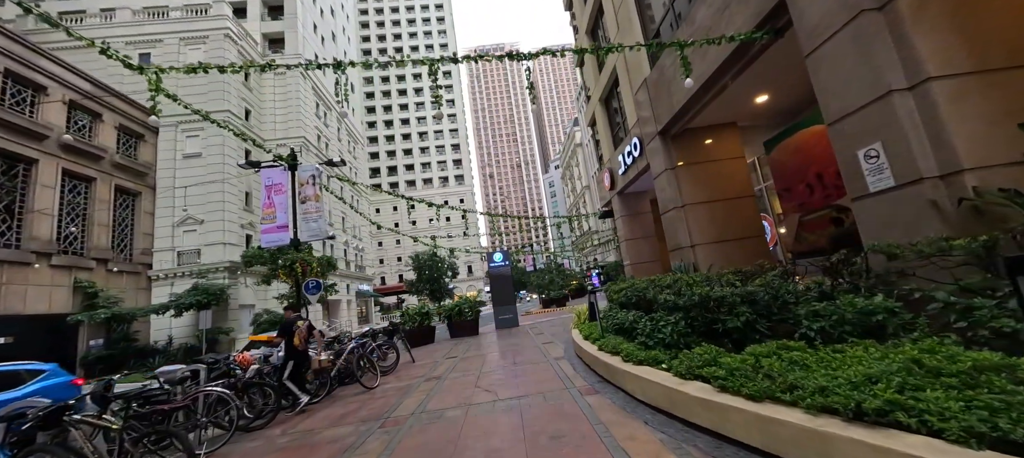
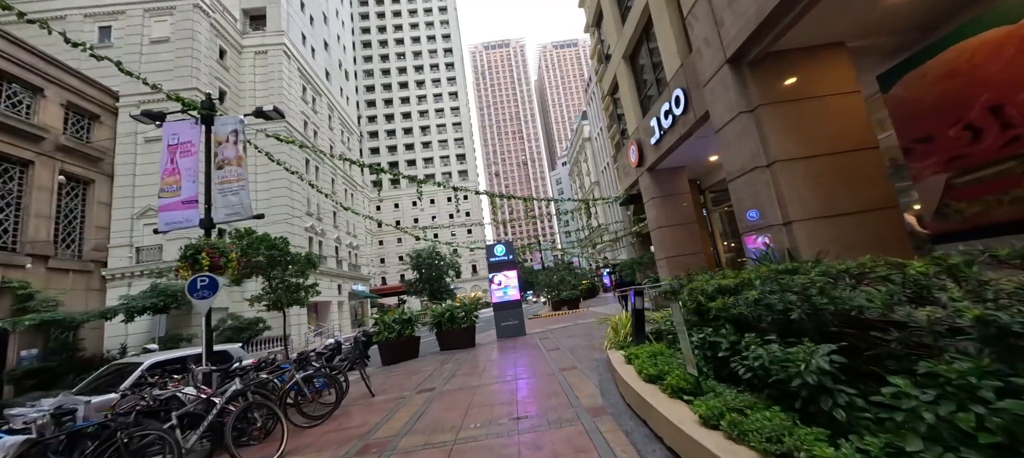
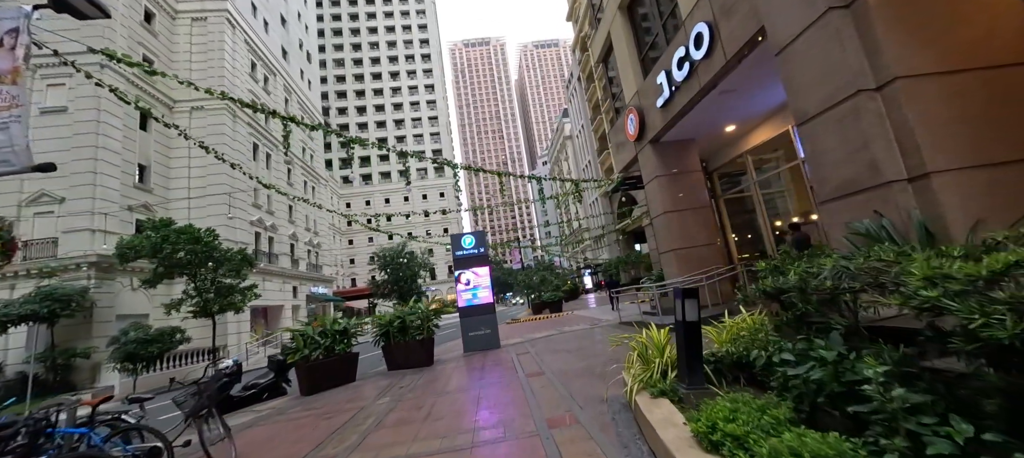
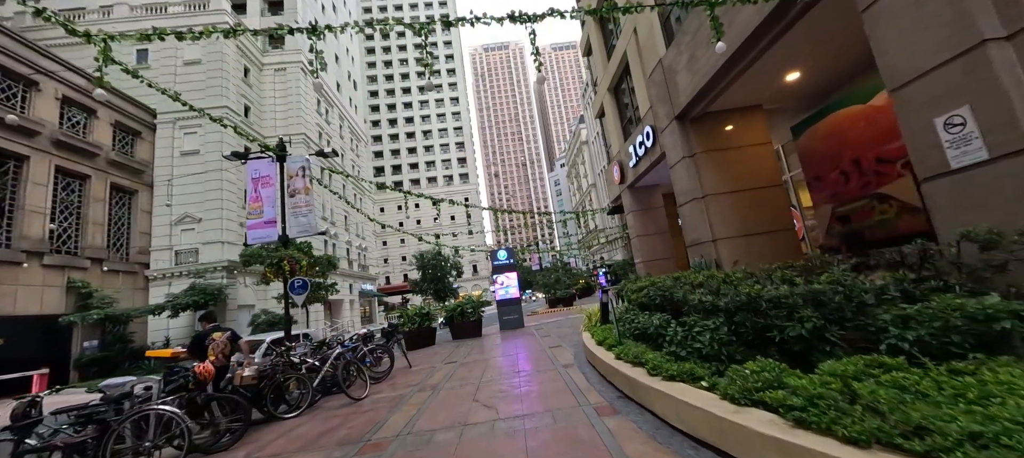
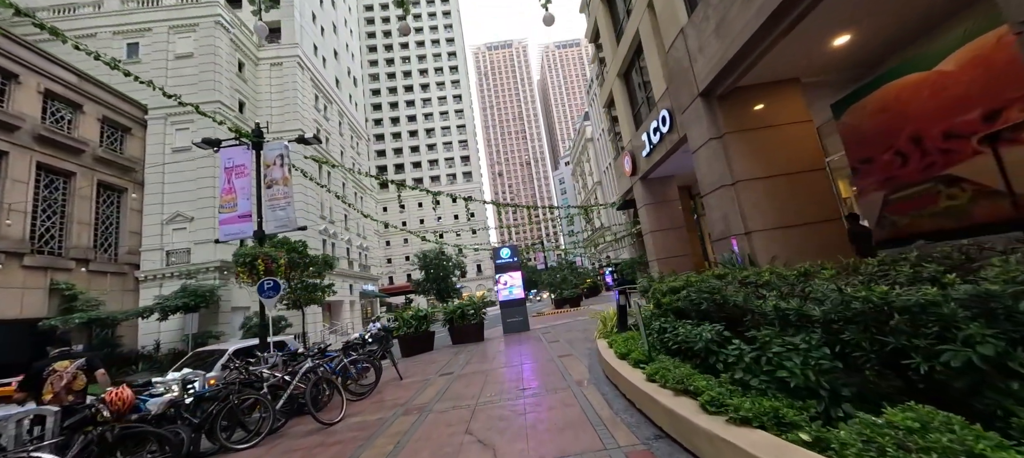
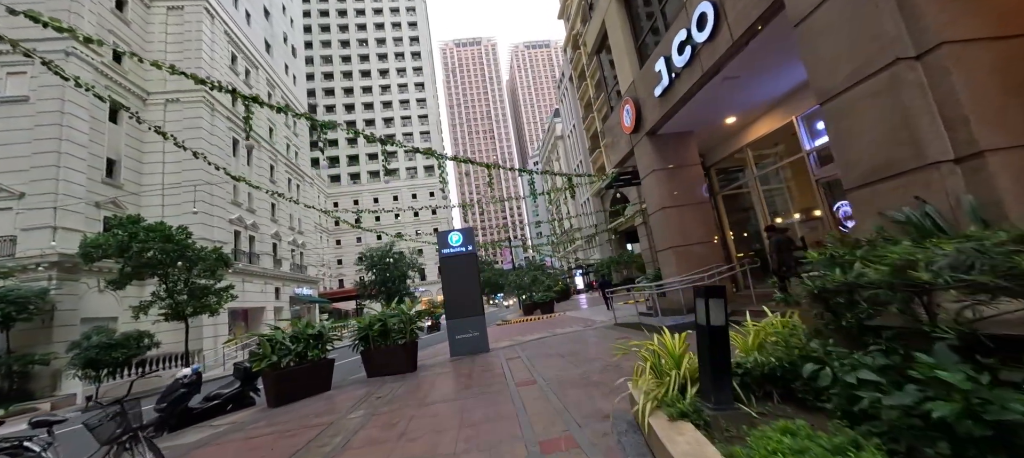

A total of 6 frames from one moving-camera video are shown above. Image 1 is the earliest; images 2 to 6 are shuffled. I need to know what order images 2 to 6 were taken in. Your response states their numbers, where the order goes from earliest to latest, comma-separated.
4, 5, 2, 3, 6
